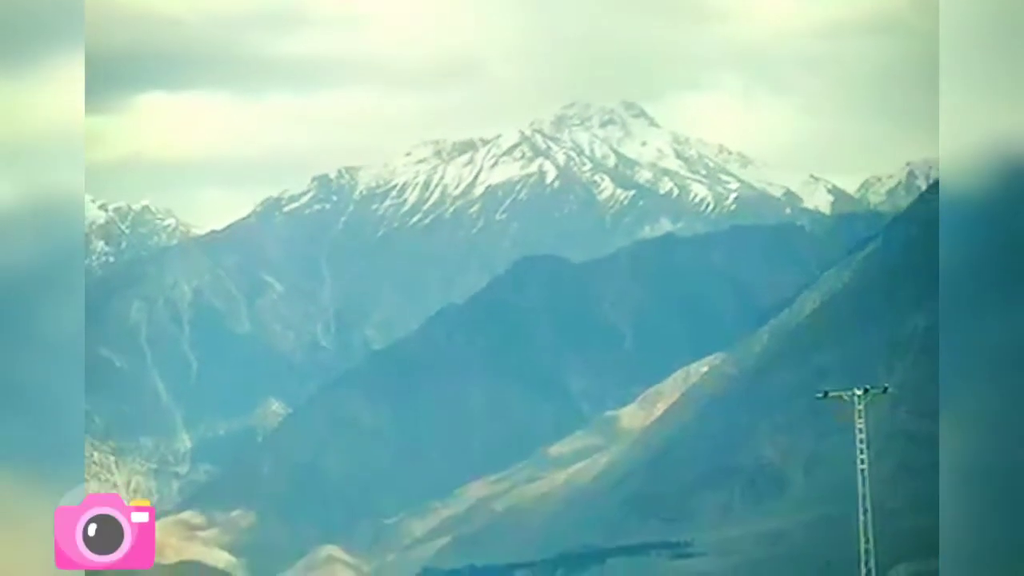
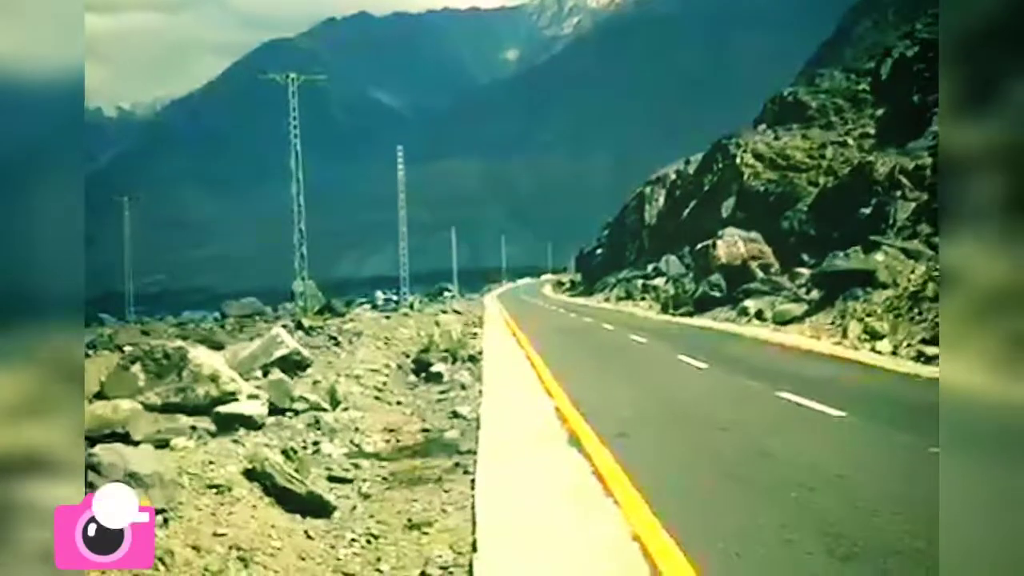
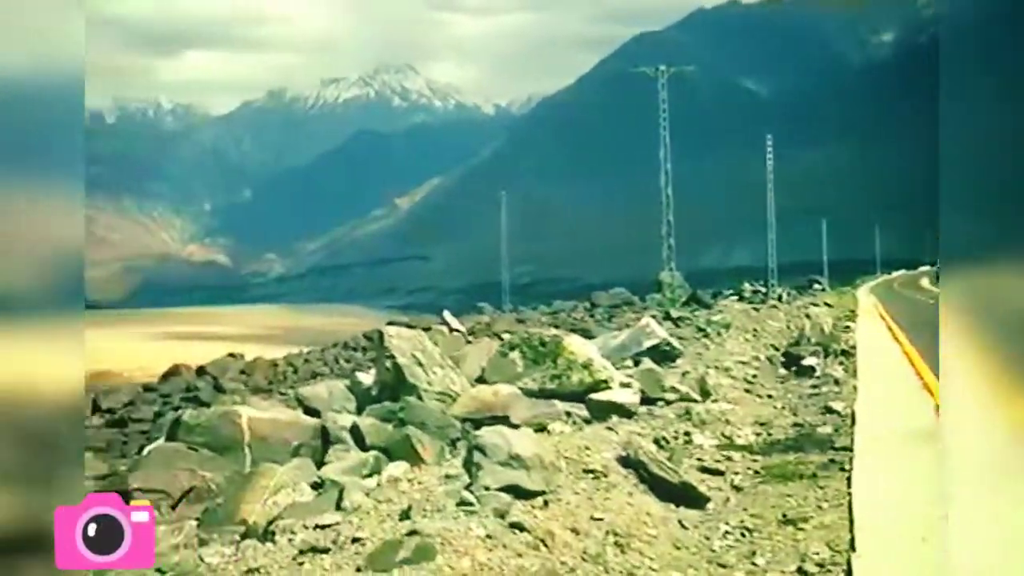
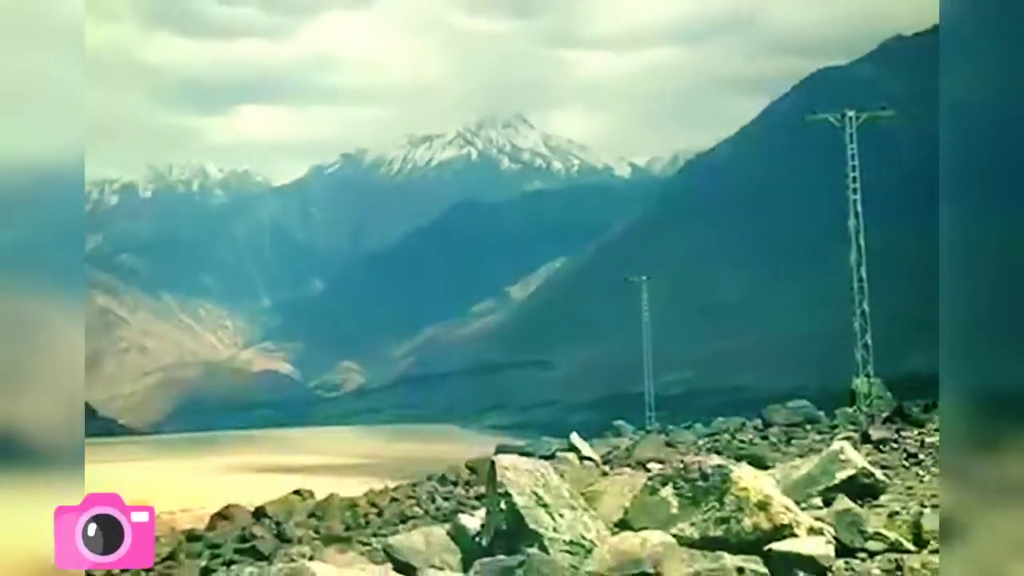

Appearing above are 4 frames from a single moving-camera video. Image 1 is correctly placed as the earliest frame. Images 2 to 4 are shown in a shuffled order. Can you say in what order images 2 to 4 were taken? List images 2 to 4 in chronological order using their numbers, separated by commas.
4, 2, 3
